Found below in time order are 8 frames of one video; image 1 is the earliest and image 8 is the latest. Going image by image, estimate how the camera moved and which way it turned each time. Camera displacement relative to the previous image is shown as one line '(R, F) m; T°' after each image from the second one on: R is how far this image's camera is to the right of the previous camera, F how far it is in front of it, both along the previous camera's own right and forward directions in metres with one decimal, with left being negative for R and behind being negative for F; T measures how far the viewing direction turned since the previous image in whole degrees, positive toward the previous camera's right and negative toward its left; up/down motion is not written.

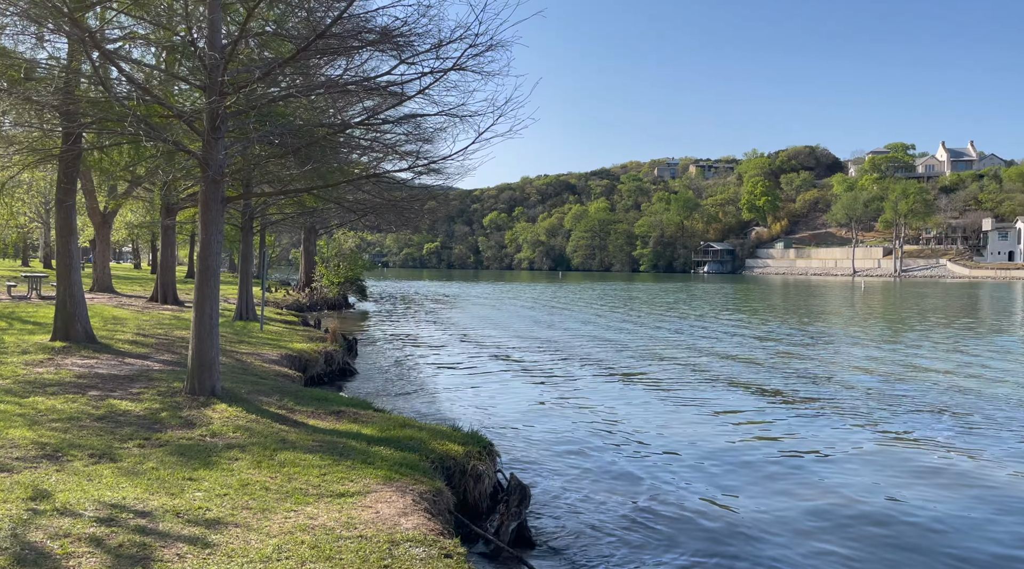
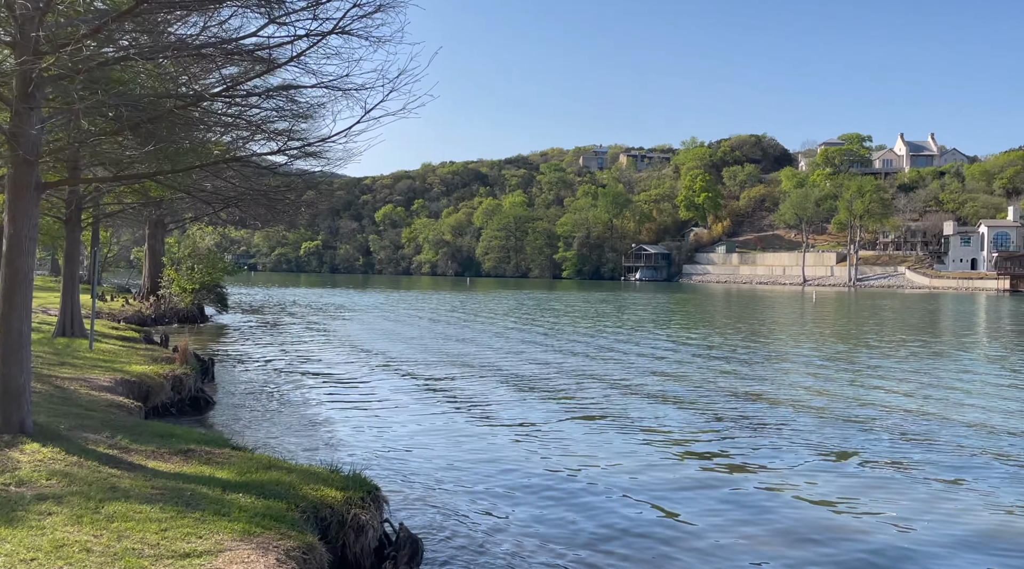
(+0.8, +5.1) m; +4°
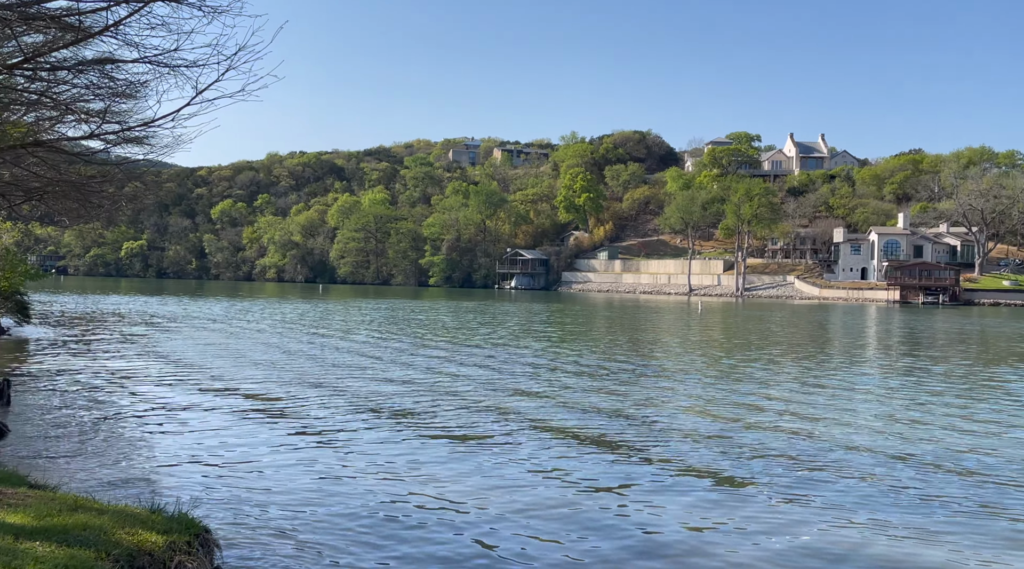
(+0.5, +2.8) m; +7°
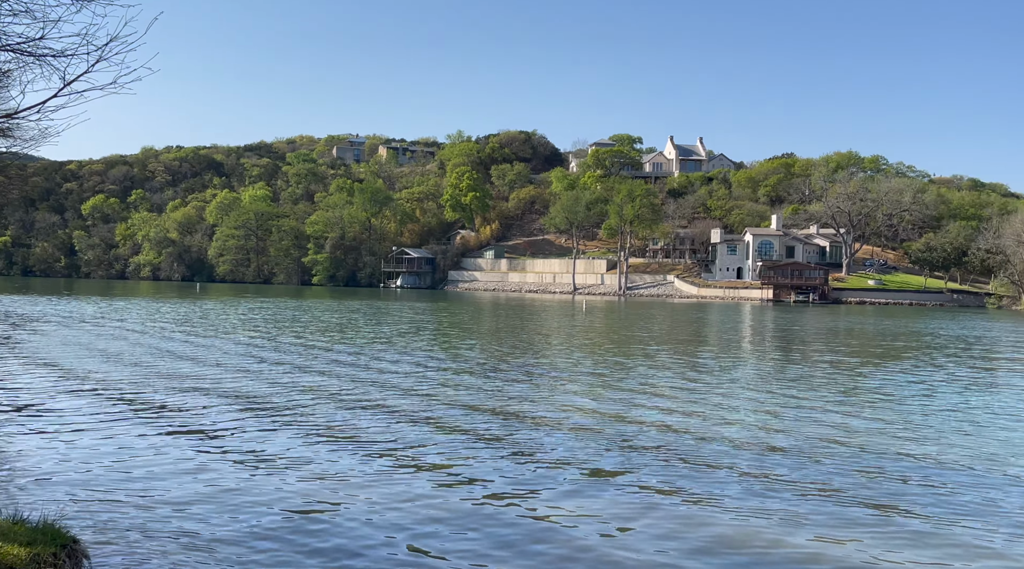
(0.0, 0.0) m; +7°
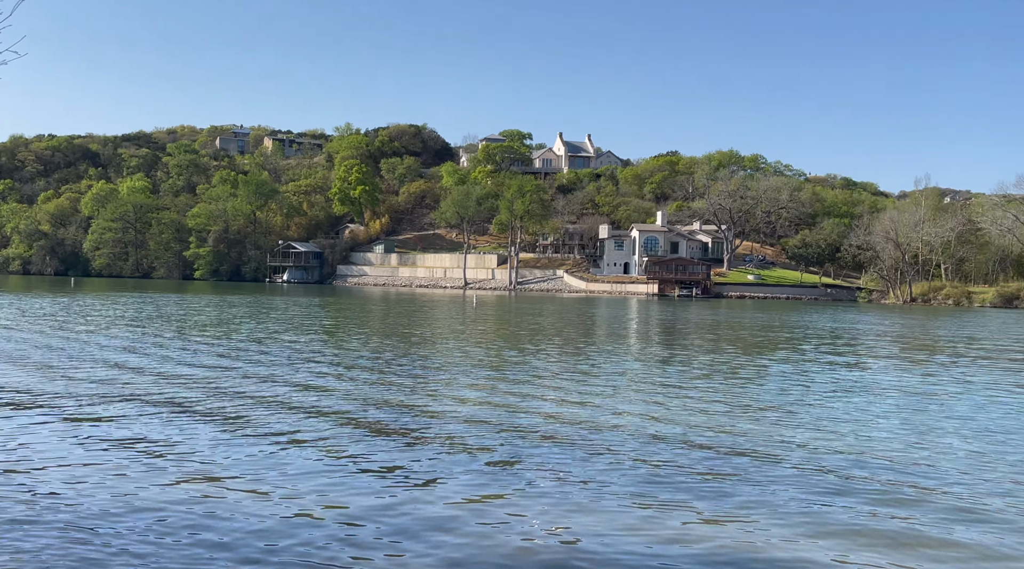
(-0.1, 0.0) m; +6°
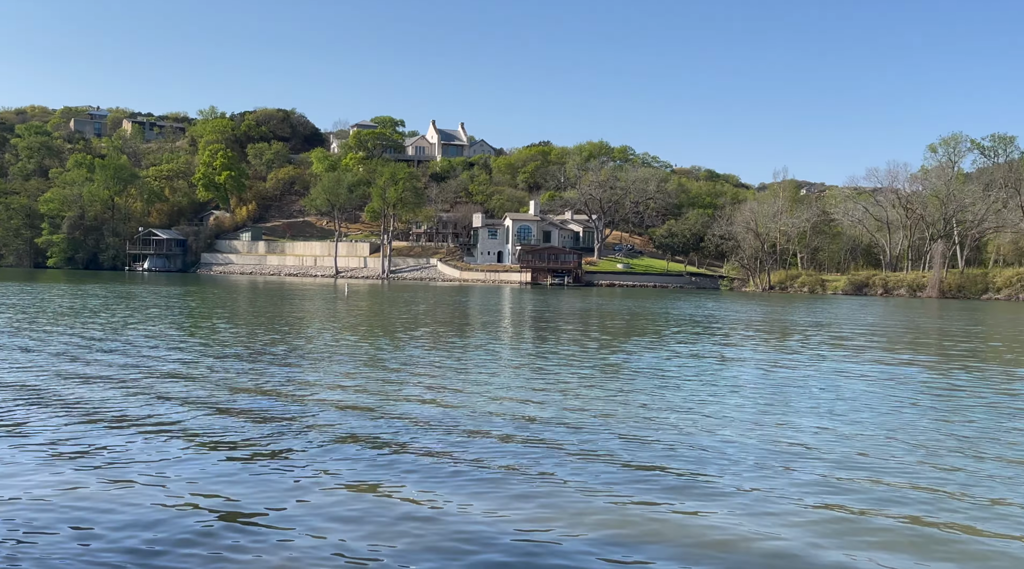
(0.0, +0.1) m; +7°
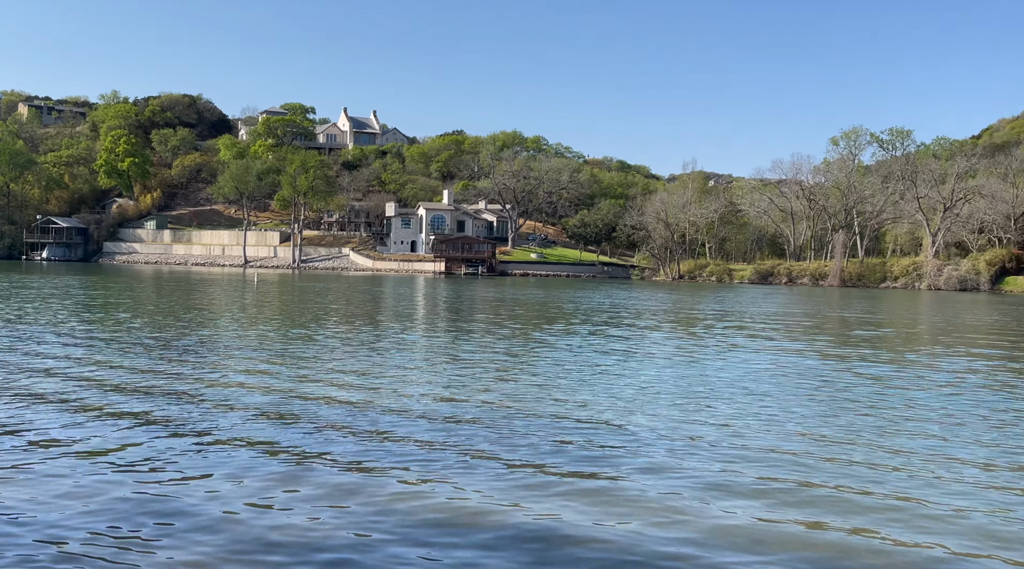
(0.0, 0.0) m; +5°
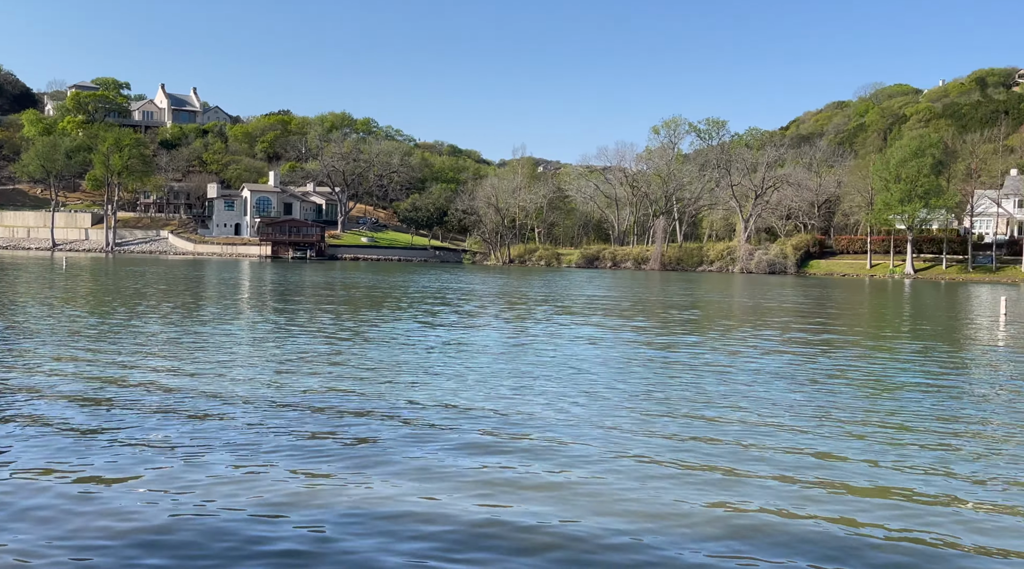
(0.0, 0.0) m; +10°
